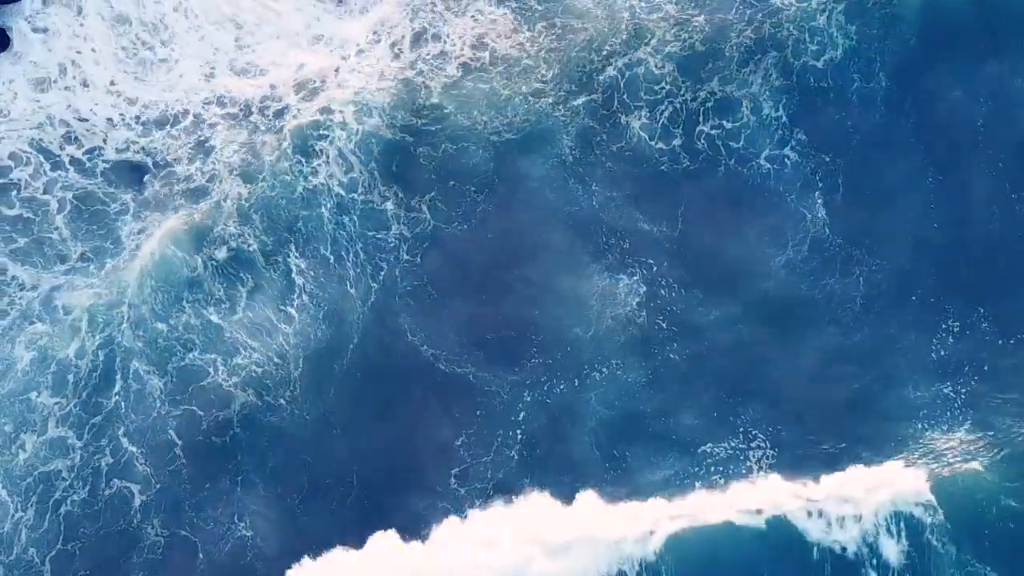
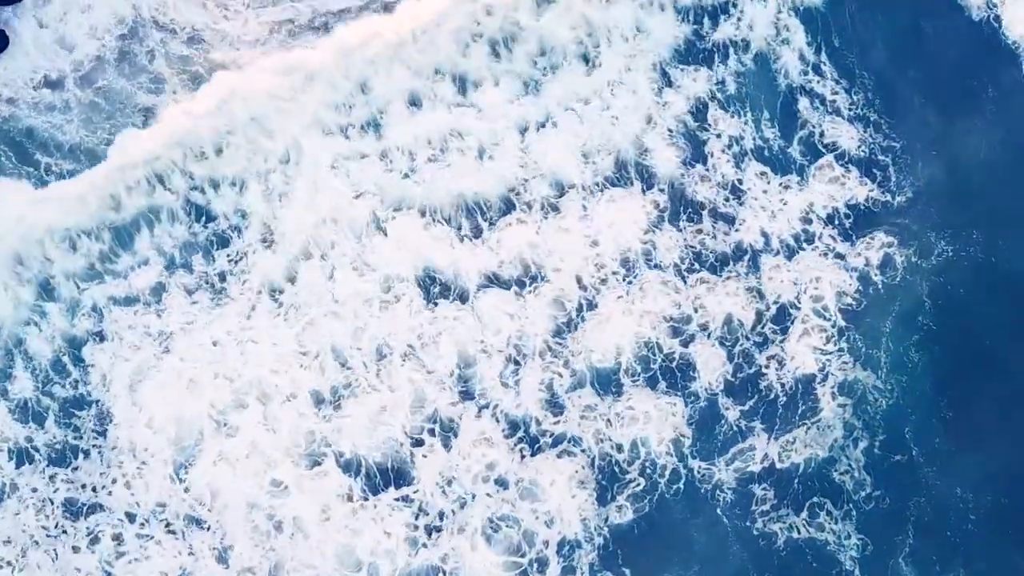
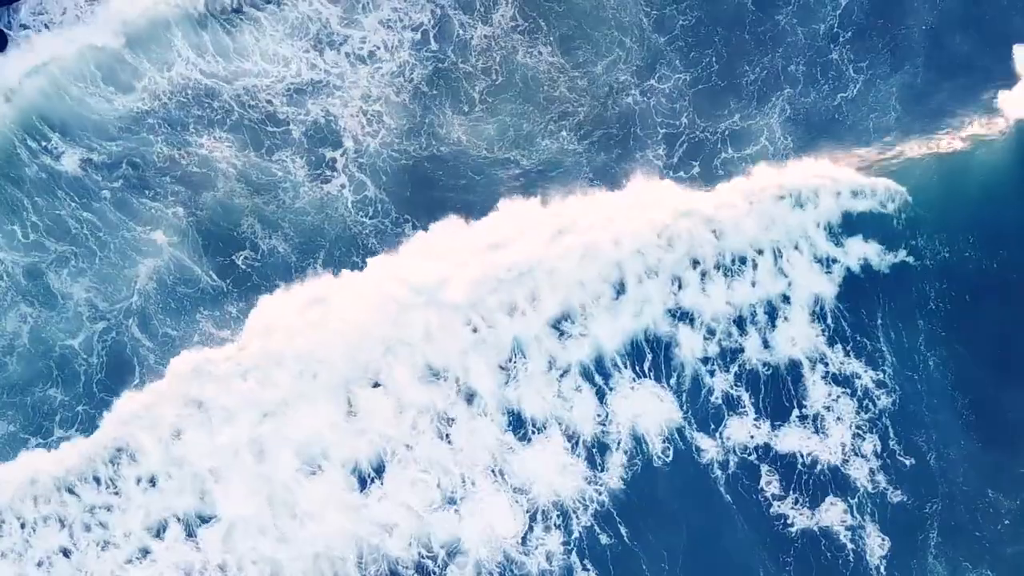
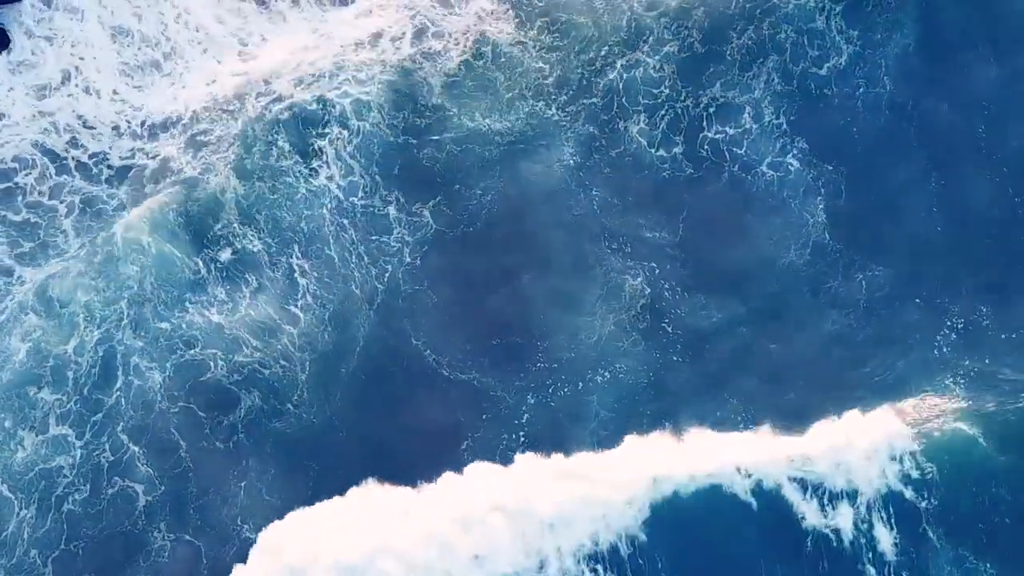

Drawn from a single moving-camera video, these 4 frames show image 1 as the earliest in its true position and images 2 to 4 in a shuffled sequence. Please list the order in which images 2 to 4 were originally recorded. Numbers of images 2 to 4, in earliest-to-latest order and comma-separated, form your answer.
4, 3, 2
